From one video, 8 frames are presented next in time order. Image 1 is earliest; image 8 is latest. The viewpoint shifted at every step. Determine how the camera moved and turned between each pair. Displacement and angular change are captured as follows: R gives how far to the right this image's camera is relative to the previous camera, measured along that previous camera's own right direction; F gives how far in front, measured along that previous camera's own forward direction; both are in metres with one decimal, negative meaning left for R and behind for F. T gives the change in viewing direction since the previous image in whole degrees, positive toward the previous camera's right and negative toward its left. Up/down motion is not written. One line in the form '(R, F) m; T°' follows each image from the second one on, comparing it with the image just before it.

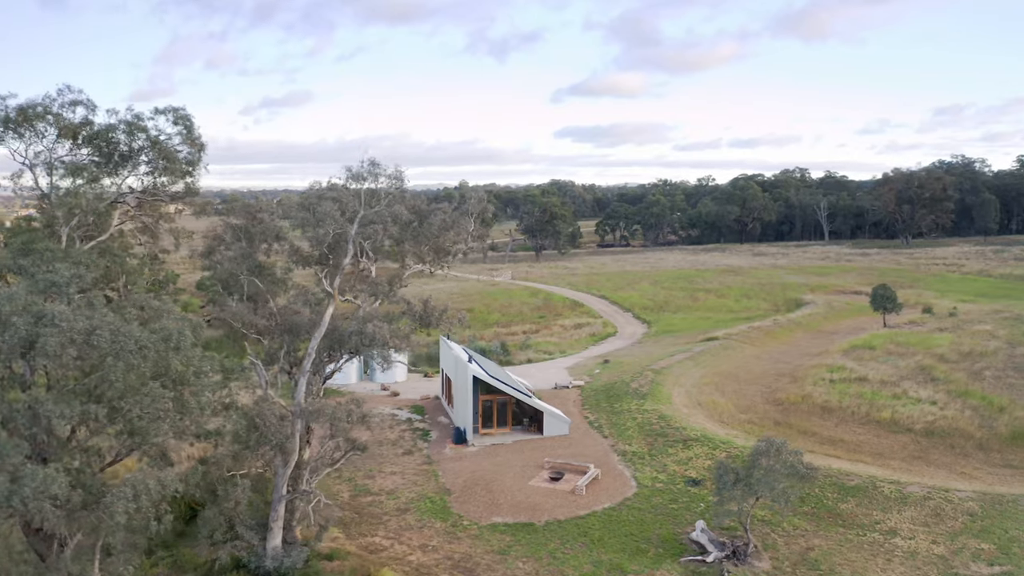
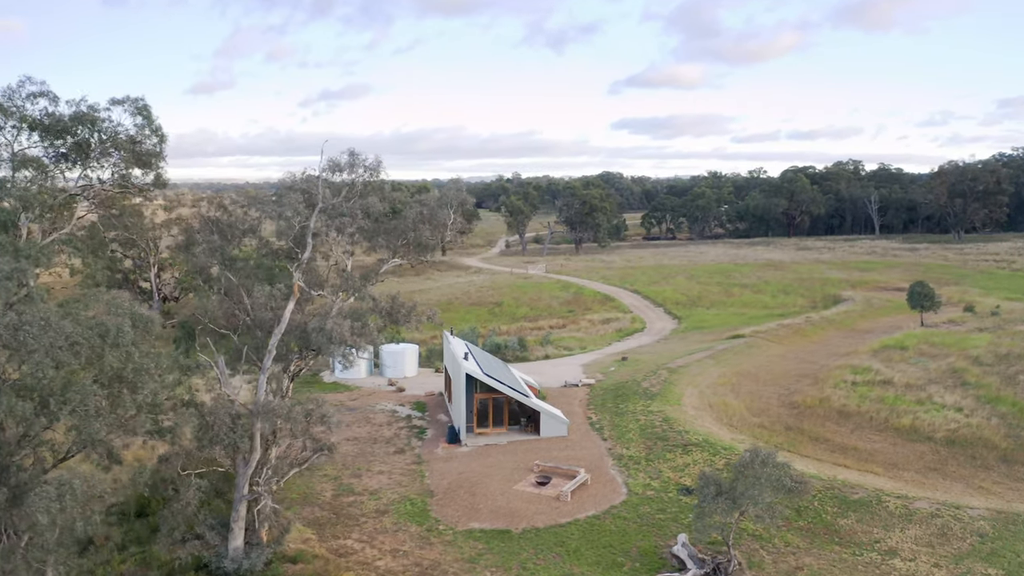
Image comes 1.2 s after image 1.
(+1.7, +0.9) m; -3°
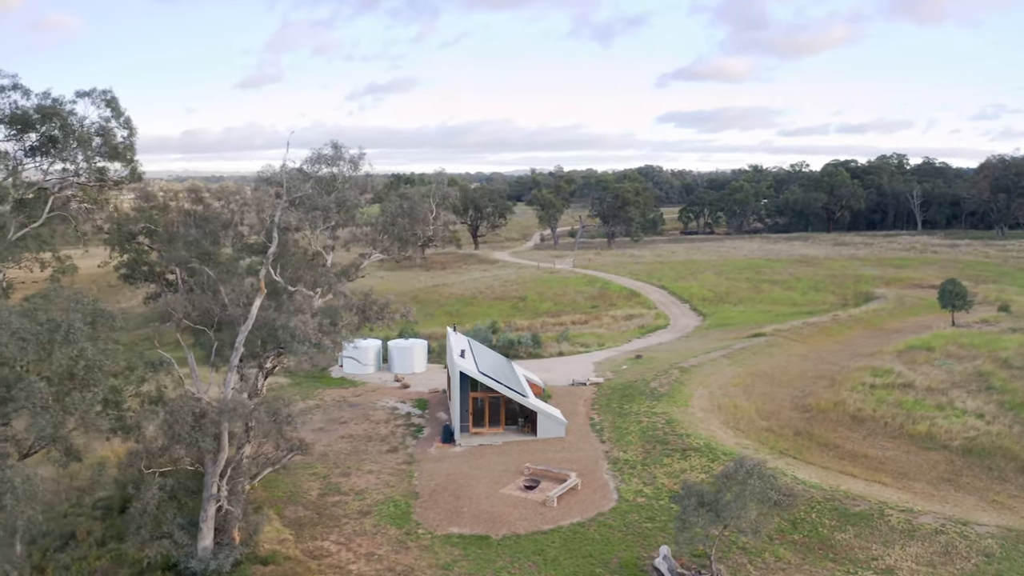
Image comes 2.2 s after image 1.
(+1.3, +0.7) m; -3°
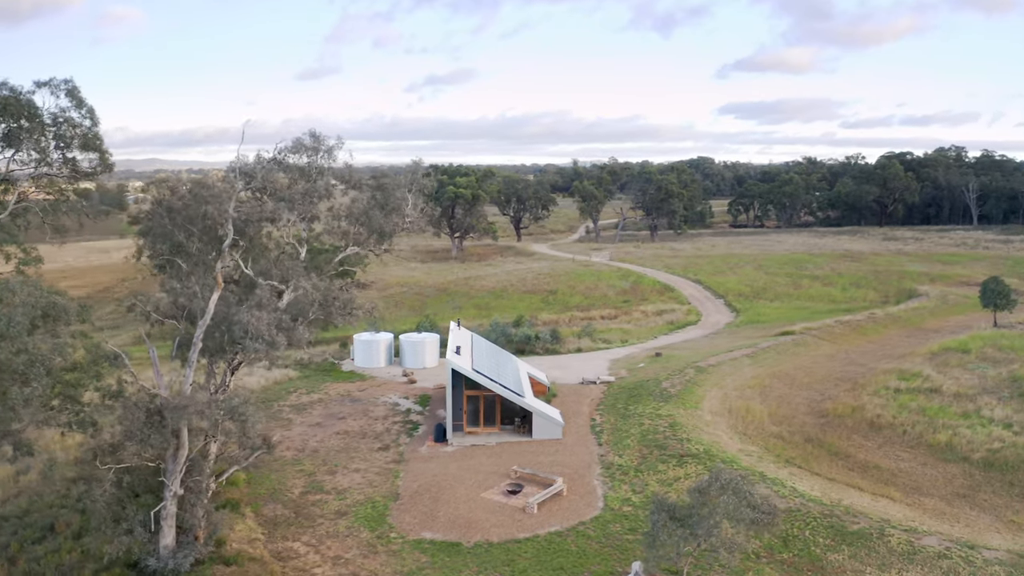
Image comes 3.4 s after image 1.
(+1.6, +0.9) m; -3°
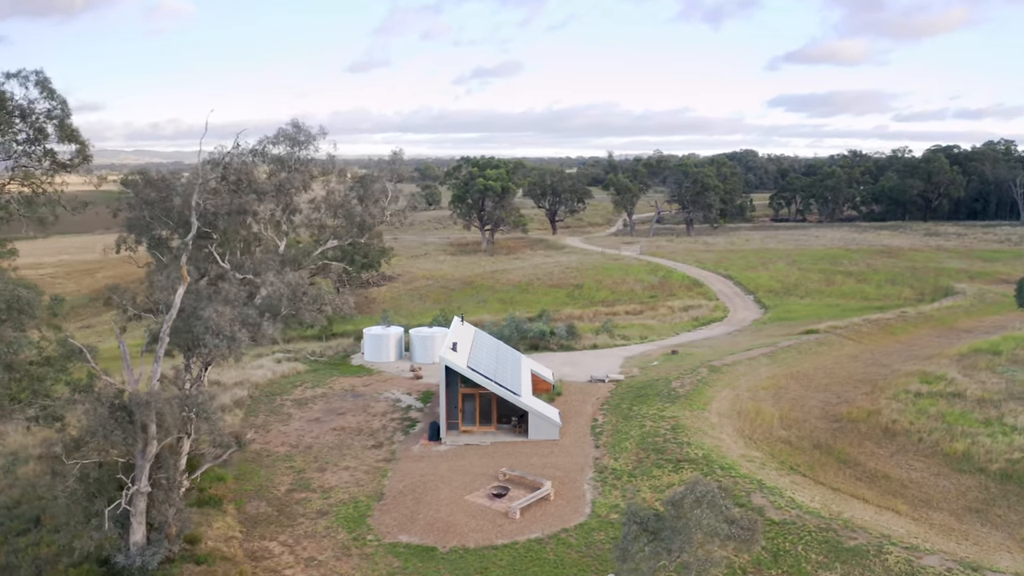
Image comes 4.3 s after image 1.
(+1.3, +0.7) m; -3°
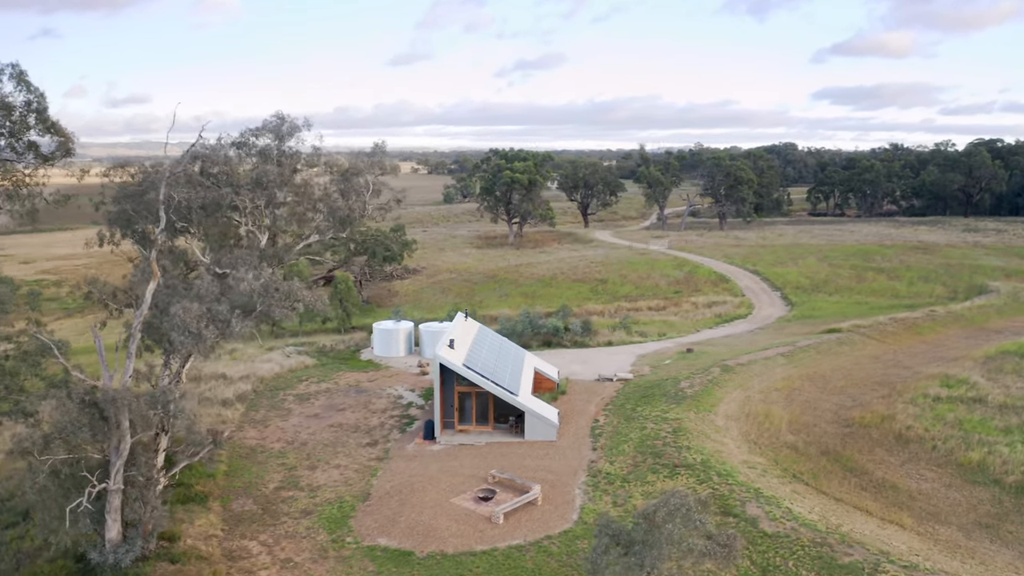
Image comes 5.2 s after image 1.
(+1.1, +0.6) m; -2°
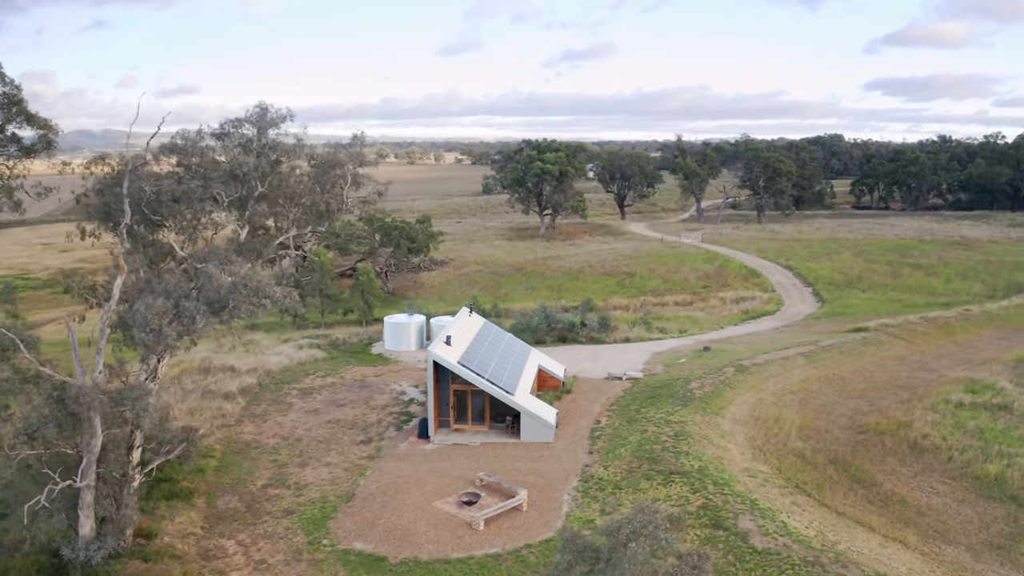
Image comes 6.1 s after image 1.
(+1.3, +0.7) m; -3°
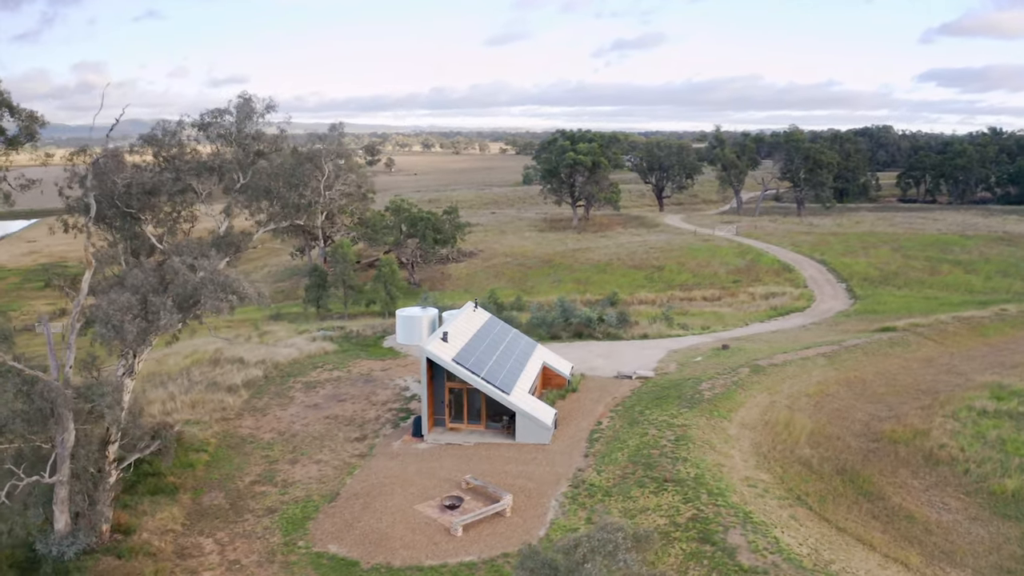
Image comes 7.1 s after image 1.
(+1.3, +0.7) m; -3°
